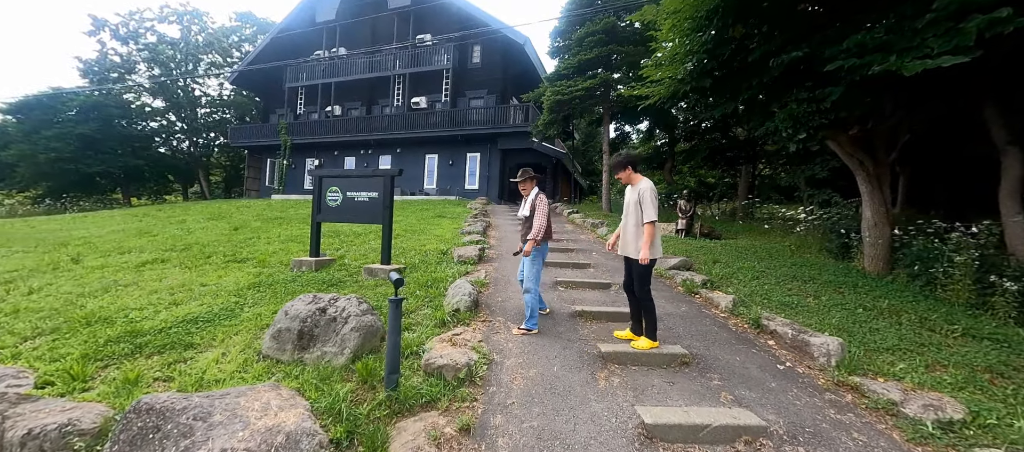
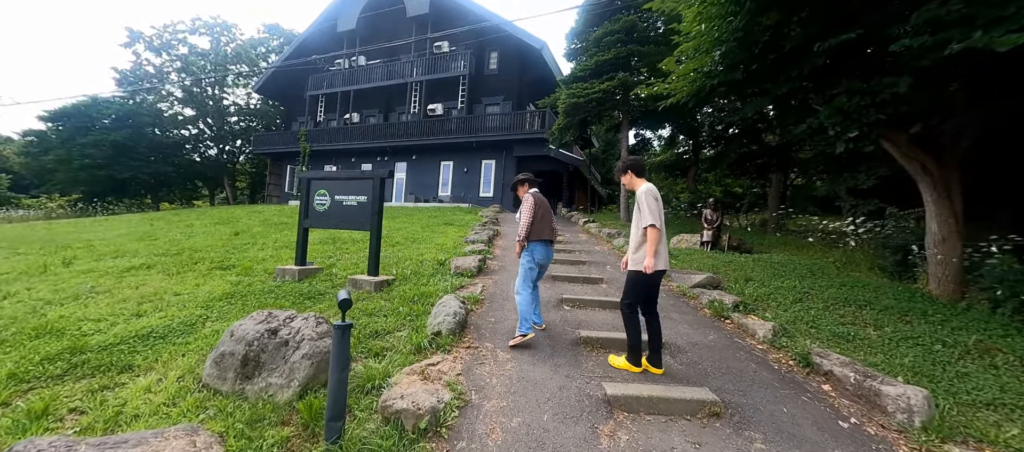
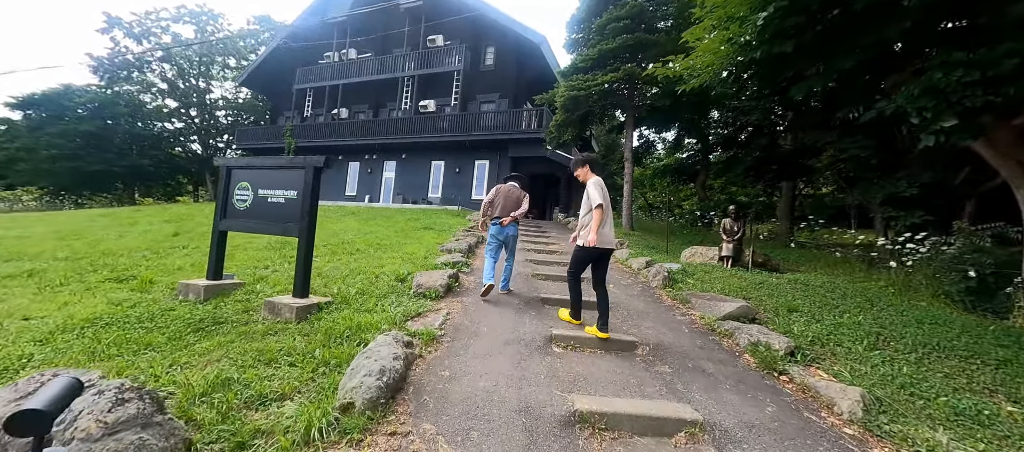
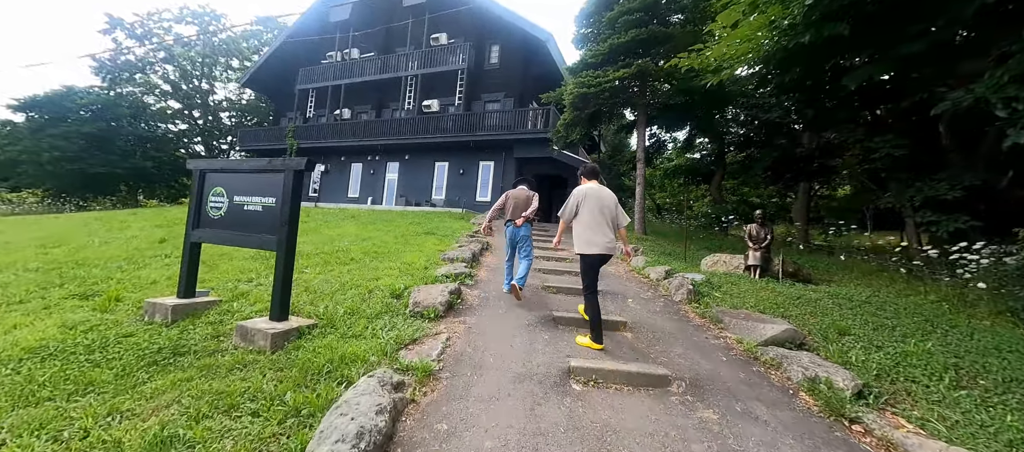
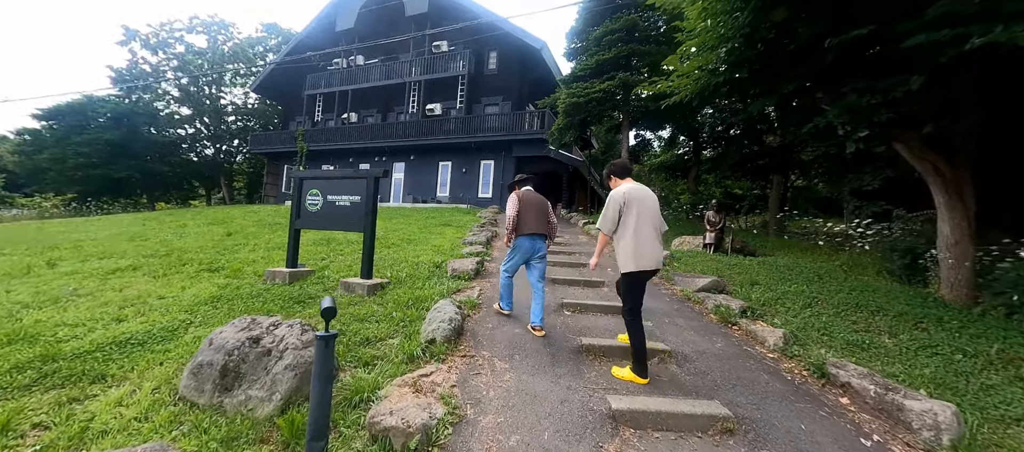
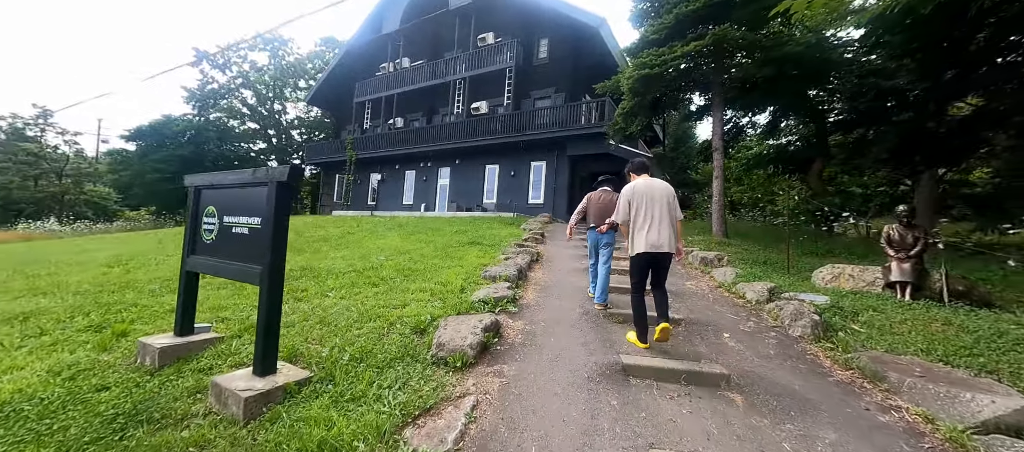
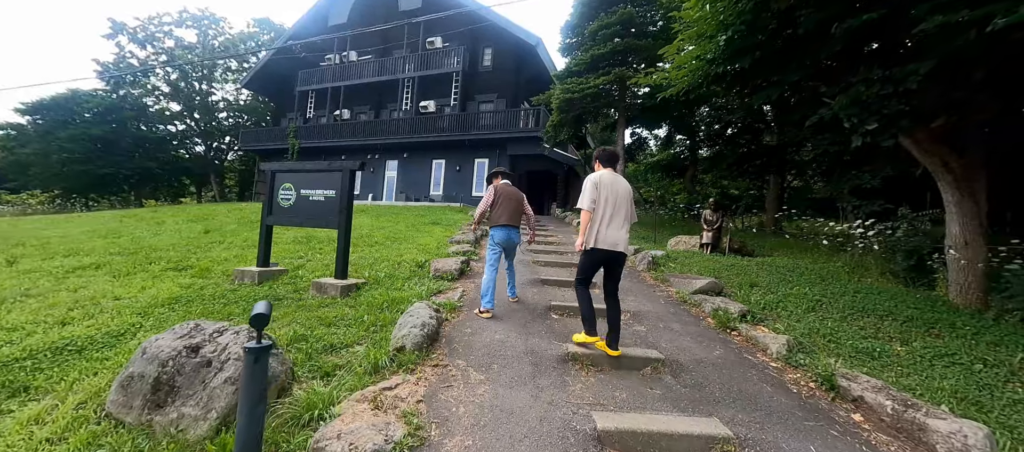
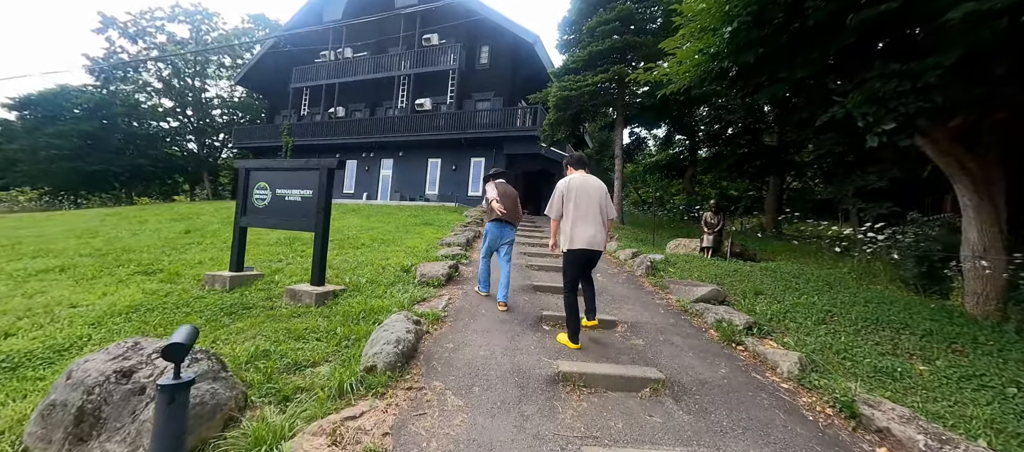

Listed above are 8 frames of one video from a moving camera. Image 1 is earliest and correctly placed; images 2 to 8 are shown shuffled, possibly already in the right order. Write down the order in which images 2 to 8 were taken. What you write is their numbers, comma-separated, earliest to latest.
2, 5, 7, 8, 3, 4, 6
